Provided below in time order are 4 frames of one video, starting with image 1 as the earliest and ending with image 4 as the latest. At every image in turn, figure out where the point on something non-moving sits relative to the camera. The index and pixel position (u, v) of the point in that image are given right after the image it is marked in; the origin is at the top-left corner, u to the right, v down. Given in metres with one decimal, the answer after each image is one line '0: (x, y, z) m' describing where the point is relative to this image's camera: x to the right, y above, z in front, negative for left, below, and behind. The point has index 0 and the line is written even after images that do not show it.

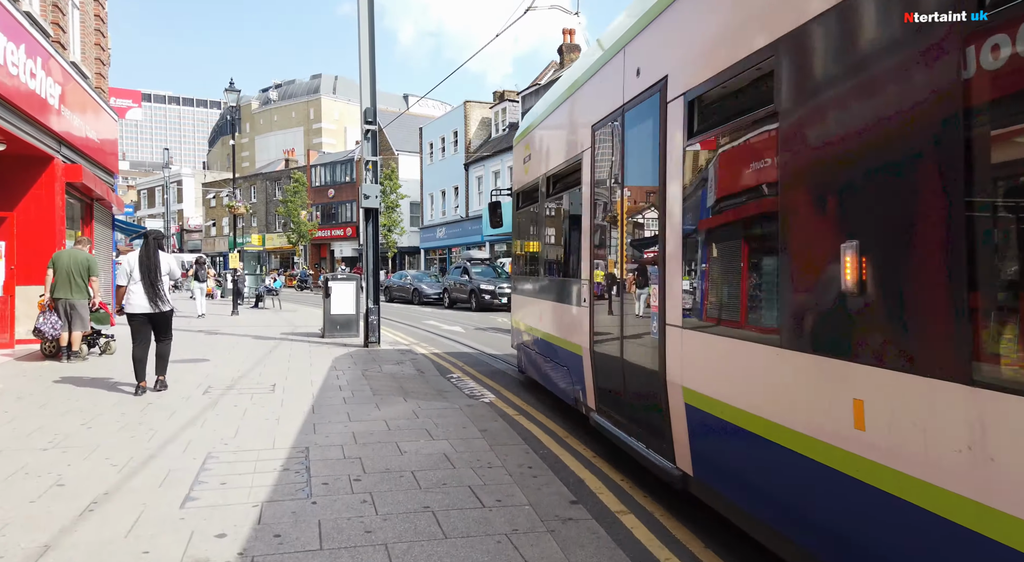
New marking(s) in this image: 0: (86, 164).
0: (-8.9, +2.5, +14.0) m
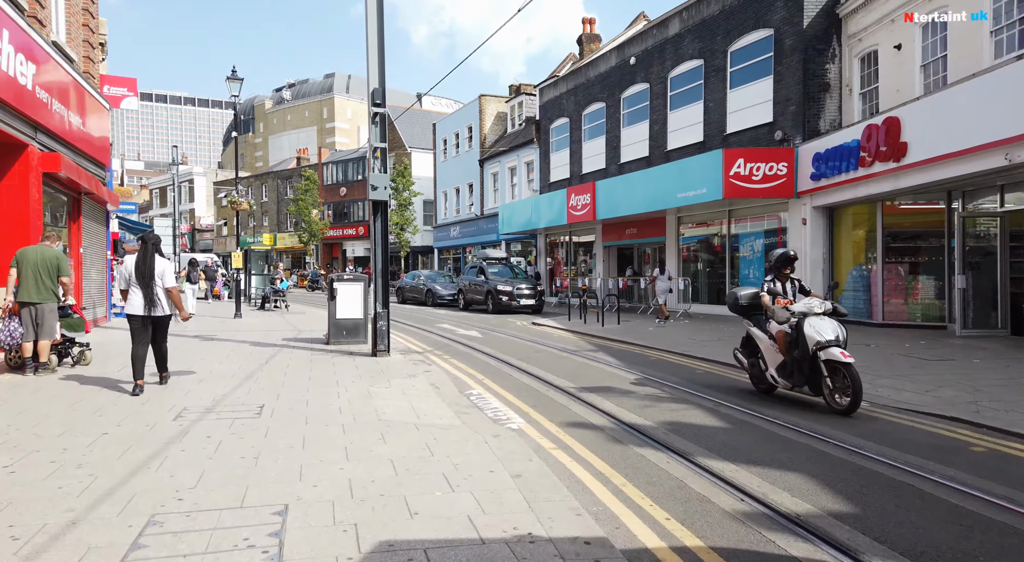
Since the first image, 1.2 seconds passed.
0: (-8.5, +2.4, +12.9) m
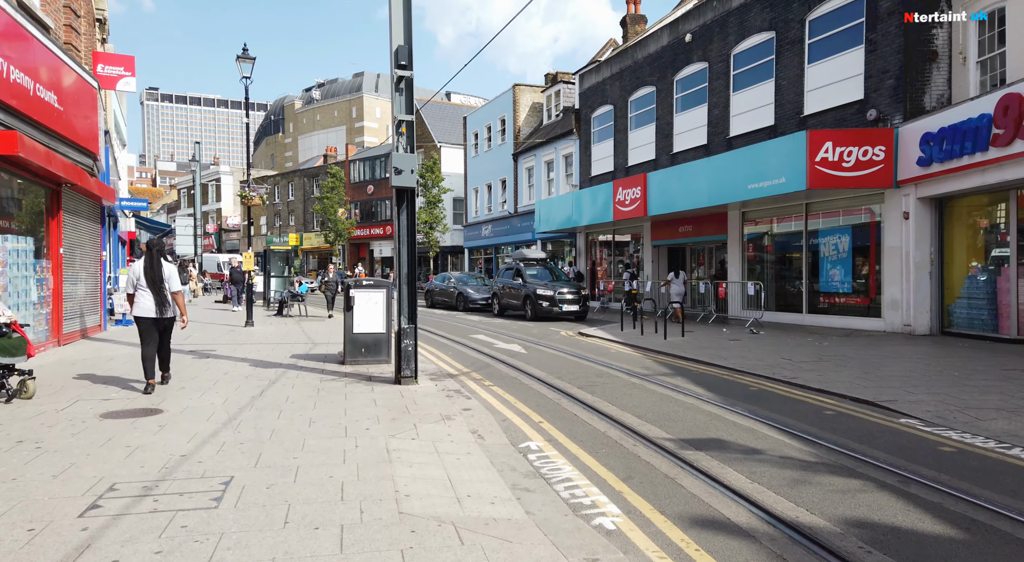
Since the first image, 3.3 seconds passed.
0: (-7.6, +2.3, +11.0) m
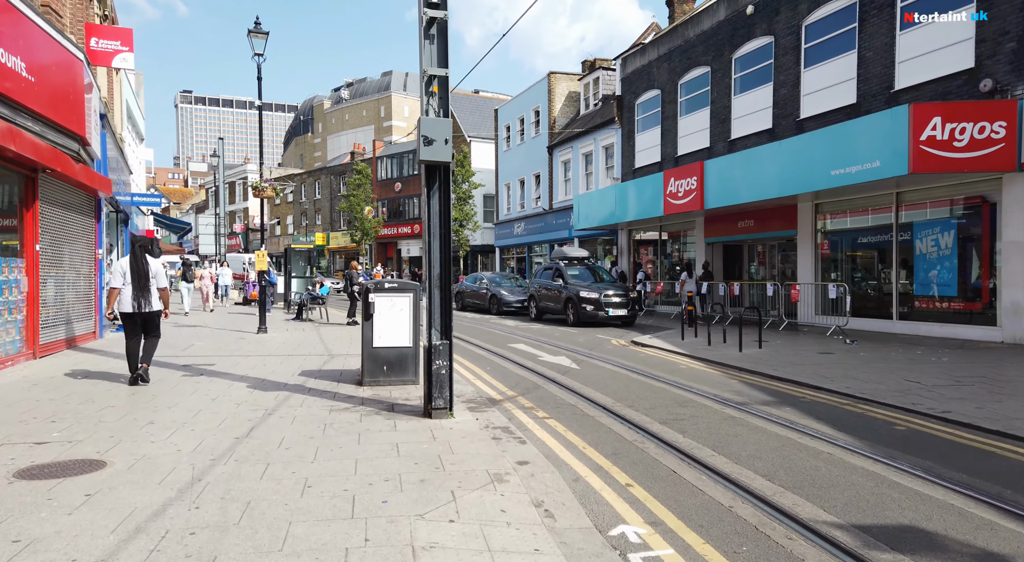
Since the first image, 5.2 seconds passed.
0: (-6.9, +2.3, +9.3) m
